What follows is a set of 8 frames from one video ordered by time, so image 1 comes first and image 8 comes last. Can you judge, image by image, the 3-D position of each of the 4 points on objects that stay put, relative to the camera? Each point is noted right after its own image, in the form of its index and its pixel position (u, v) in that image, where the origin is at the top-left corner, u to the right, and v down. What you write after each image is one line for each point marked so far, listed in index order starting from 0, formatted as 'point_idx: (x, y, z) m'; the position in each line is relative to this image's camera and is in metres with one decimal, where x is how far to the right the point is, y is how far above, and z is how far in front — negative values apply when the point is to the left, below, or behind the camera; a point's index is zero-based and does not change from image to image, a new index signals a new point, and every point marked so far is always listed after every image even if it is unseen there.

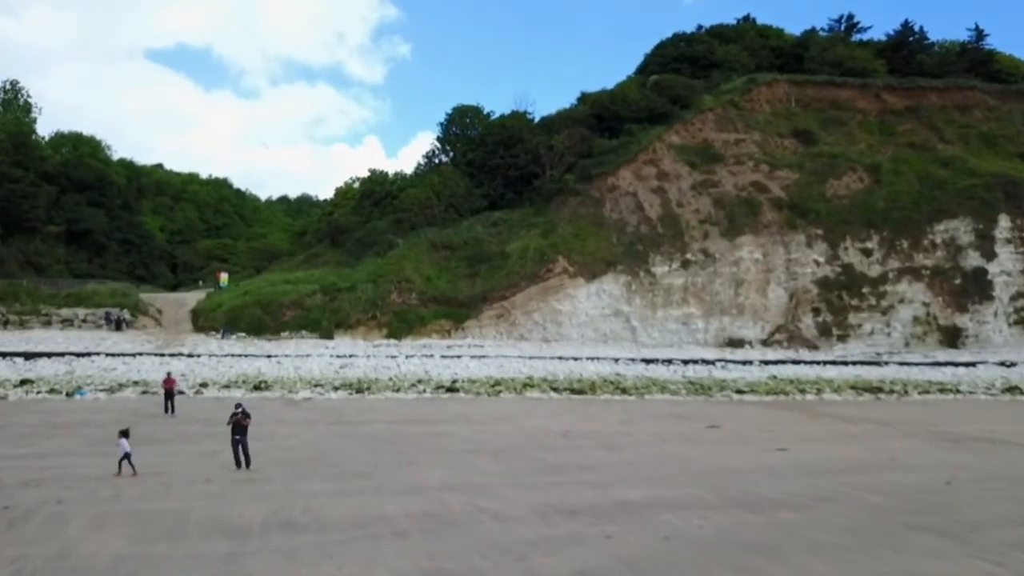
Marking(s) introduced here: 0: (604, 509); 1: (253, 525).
0: (+1.1, -2.6, +9.2) m
1: (-2.6, -2.4, +8.1) m
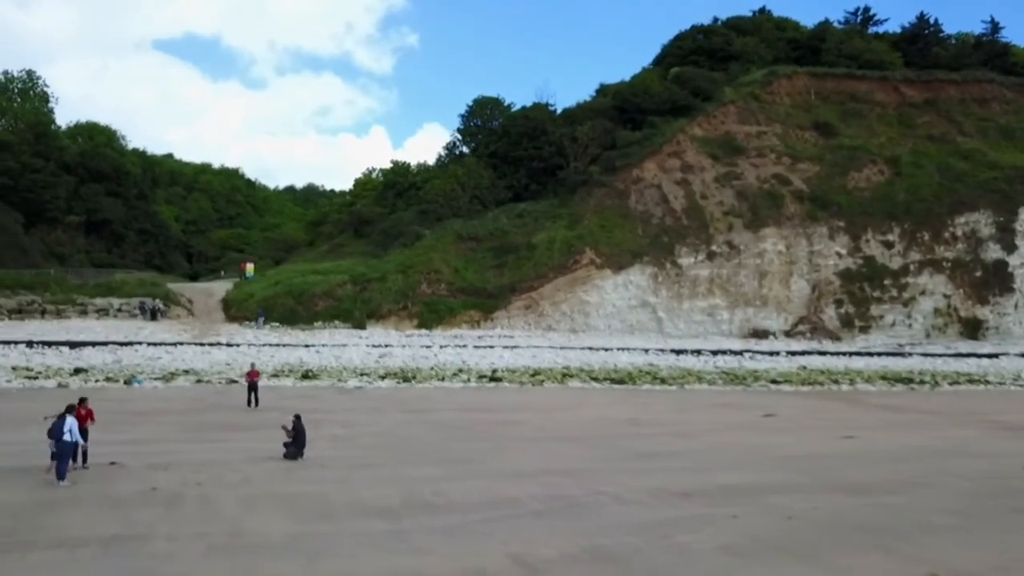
0: (+2.5, -2.5, +9.7) m
1: (-1.2, -2.4, +8.6) m
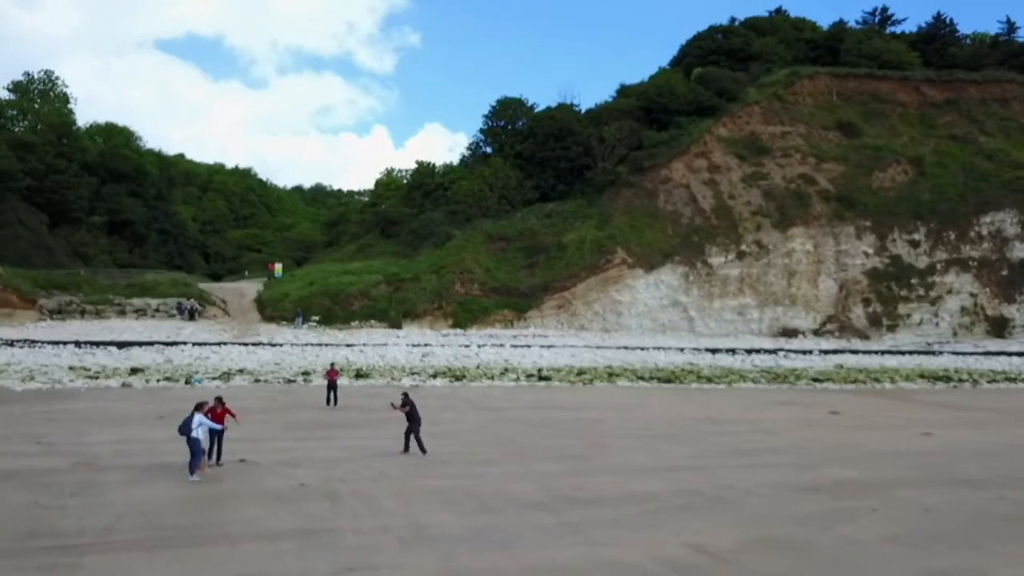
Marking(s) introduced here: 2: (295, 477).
0: (+4.1, -2.5, +10.0) m
1: (+0.4, -2.4, +8.8) m
2: (-2.6, -2.3, +9.9) m
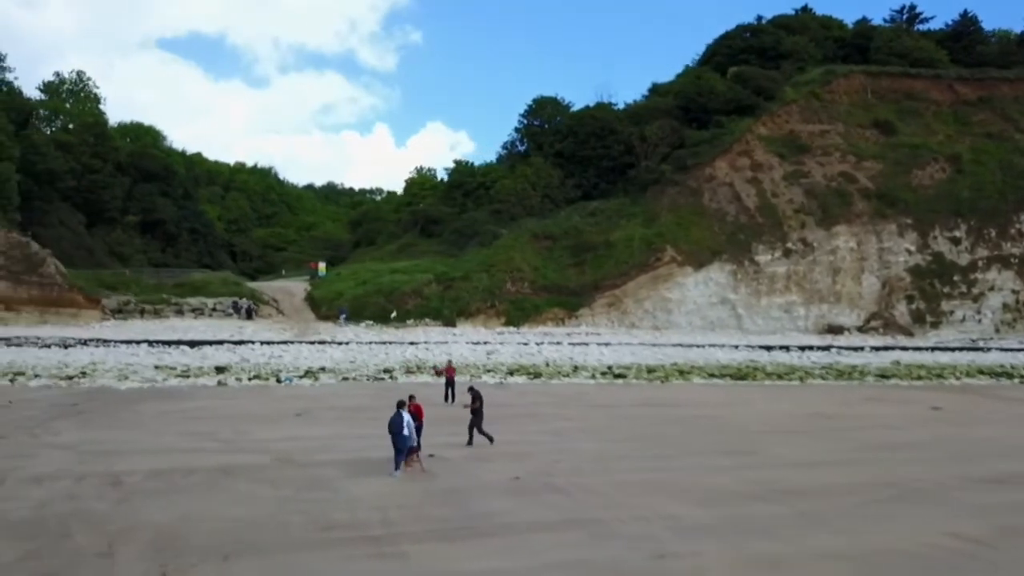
0: (+6.6, -2.5, +10.3) m
1: (+2.9, -2.4, +9.2) m
2: (-0.1, -2.3, +10.2) m
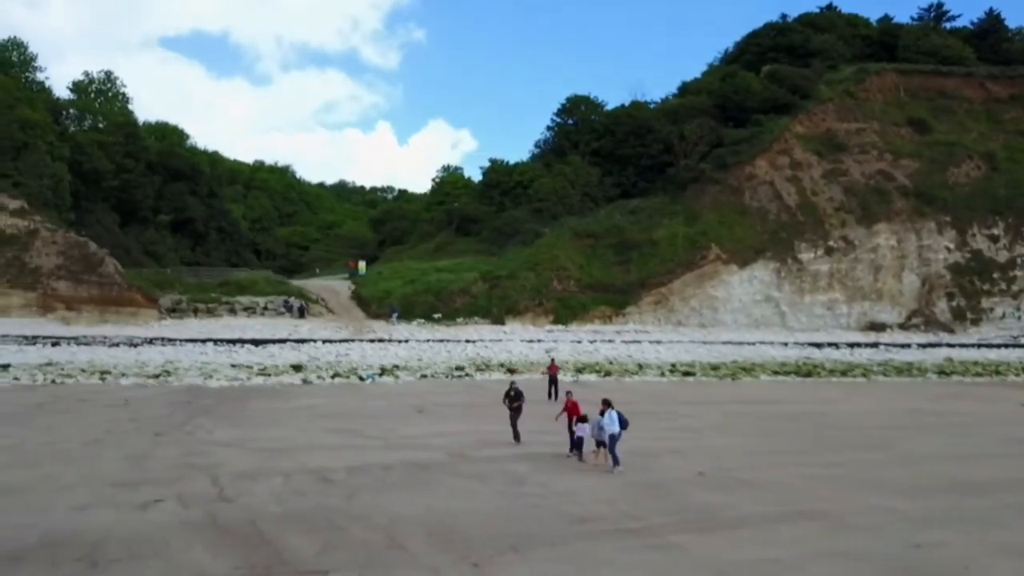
0: (+8.9, -2.5, +10.5) m
1: (+5.2, -2.4, +9.4) m
2: (+2.2, -2.3, +10.4) m
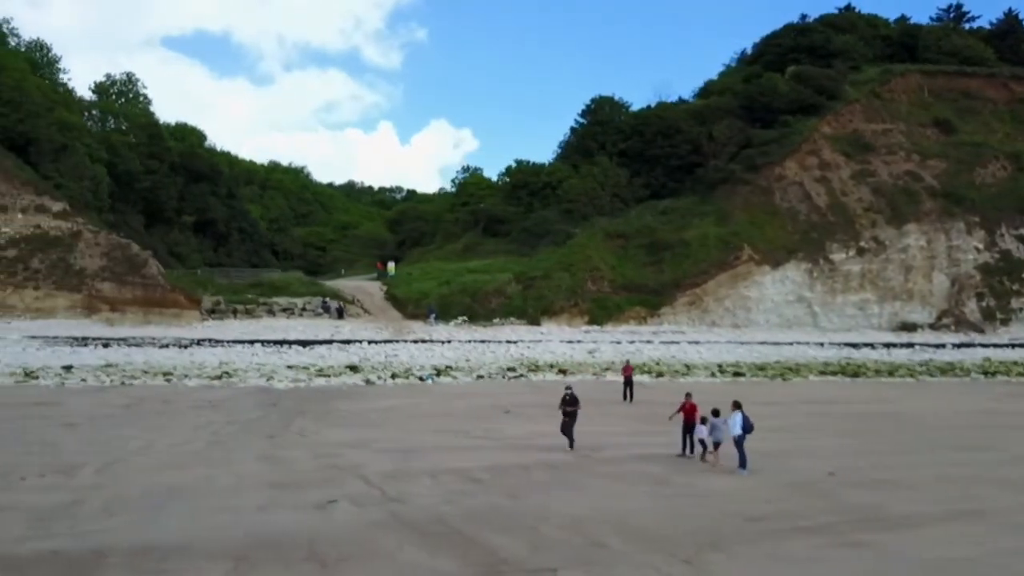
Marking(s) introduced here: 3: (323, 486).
0: (+10.7, -2.5, +10.7) m
1: (+6.9, -2.4, +9.6) m
2: (+3.9, -2.4, +10.6) m
3: (-2.1, -2.2, +9.0) m
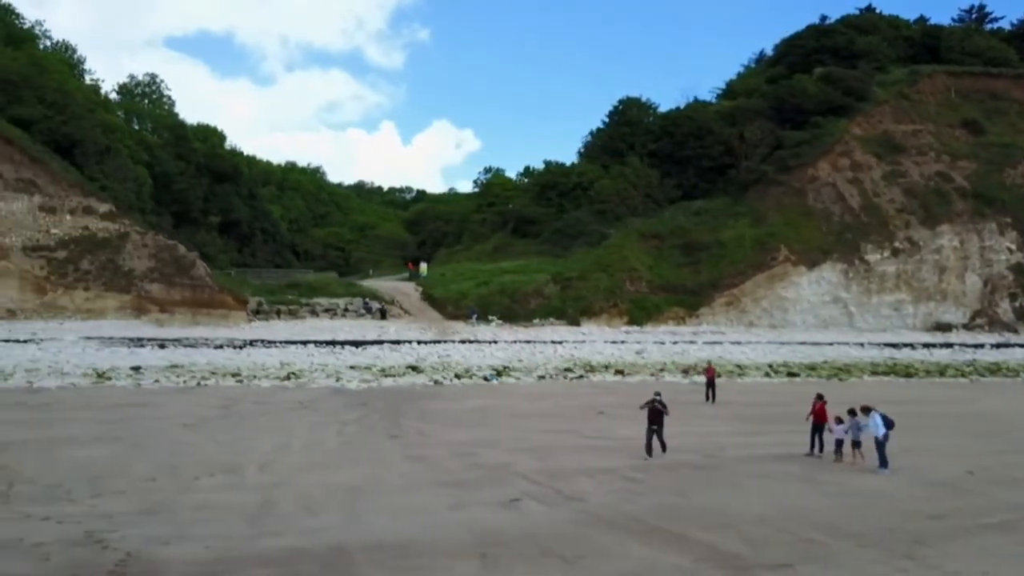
0: (+12.6, -2.5, +10.9) m
1: (+8.9, -2.4, +9.8) m
2: (+5.8, -2.4, +10.8) m
3: (-0.2, -2.3, +9.2) m
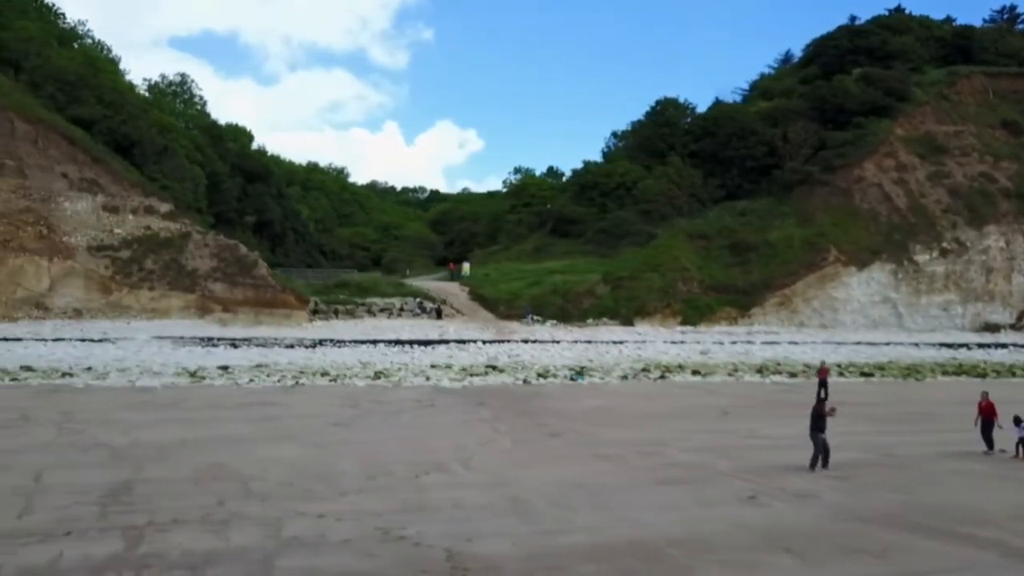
0: (+15.2, -2.5, +11.0) m
1: (+11.4, -2.4, +9.9) m
2: (+8.4, -2.4, +10.9) m
3: (+2.4, -2.3, +9.3) m
